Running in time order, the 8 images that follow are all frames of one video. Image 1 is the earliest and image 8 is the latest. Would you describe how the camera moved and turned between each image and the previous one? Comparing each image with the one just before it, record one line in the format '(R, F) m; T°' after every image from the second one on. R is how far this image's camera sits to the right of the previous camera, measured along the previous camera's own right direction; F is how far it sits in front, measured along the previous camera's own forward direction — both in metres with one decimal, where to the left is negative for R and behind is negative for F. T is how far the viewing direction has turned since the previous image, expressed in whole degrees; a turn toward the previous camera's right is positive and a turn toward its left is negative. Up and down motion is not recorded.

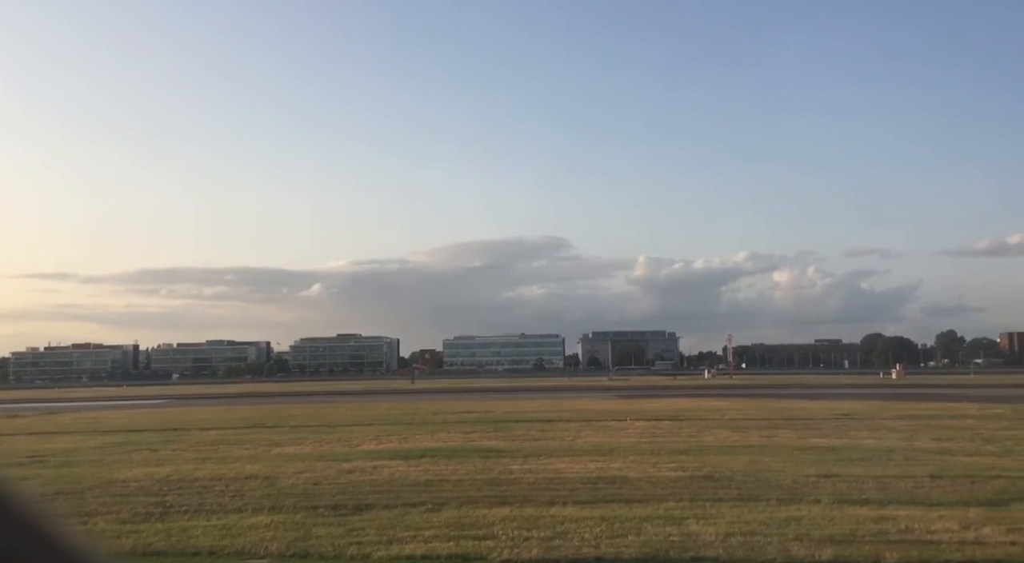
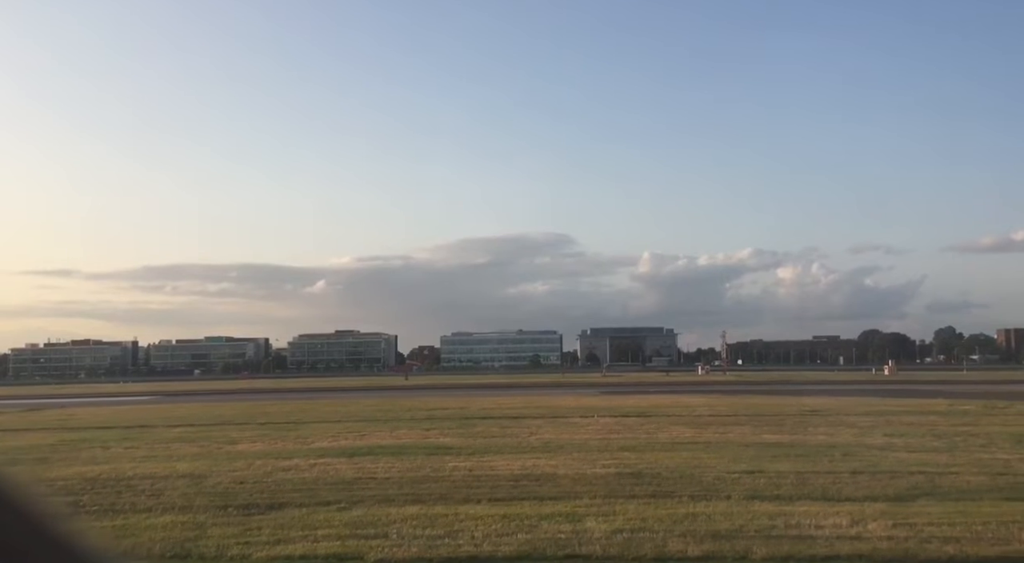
(+0.5, 0.0) m; +2°
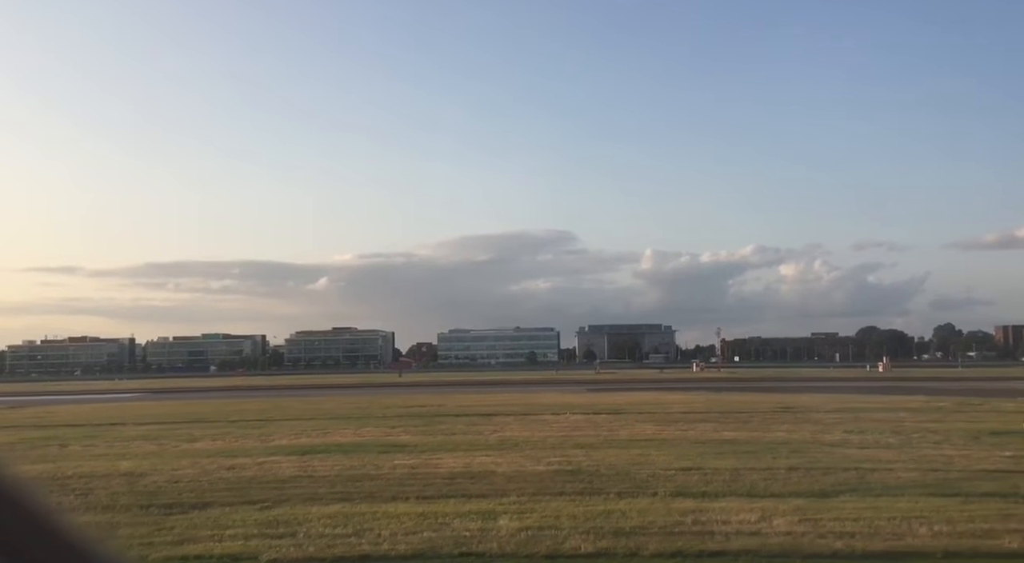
(+0.4, 0.0) m; +2°
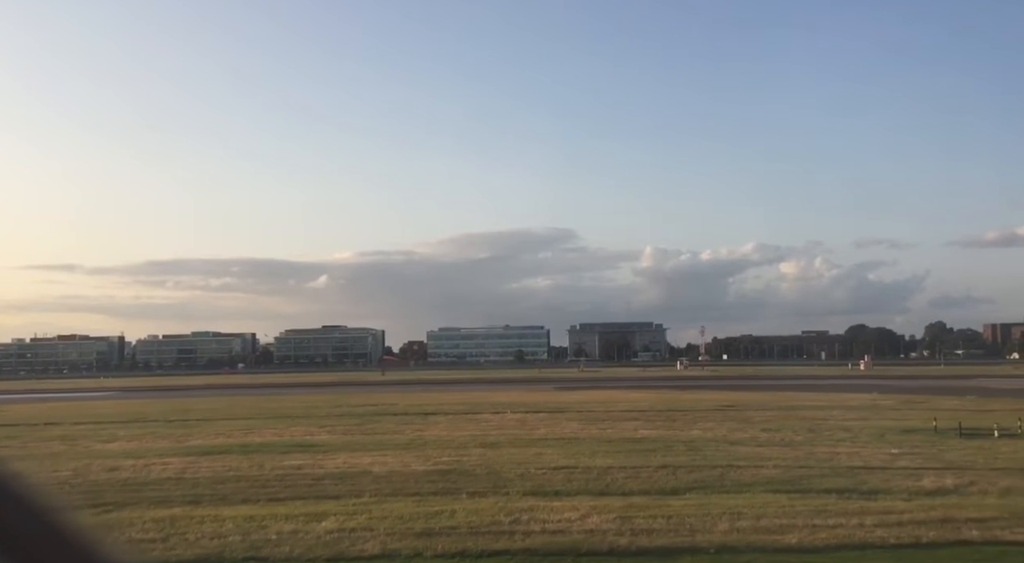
(+0.8, -0.1) m; +4°
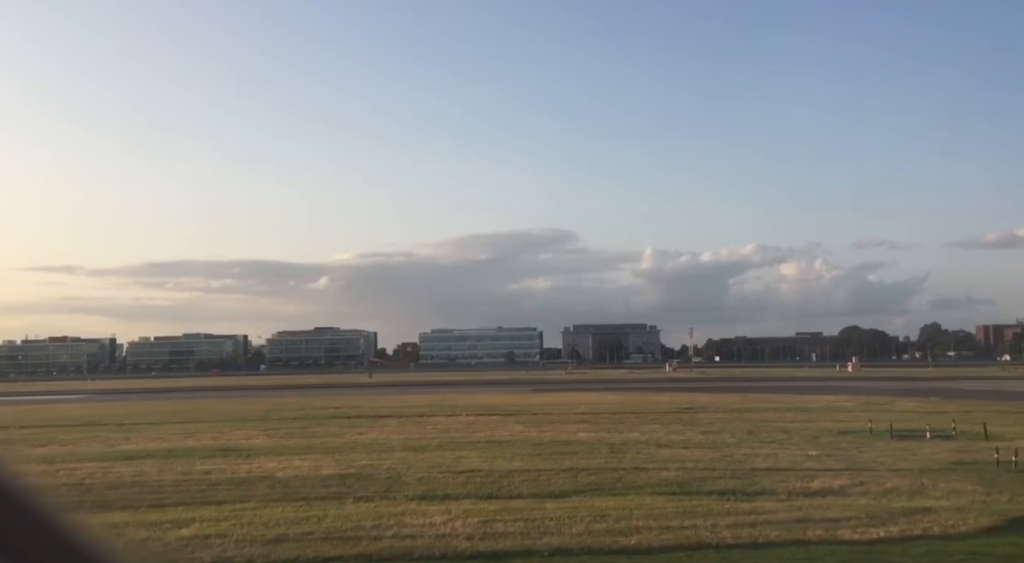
(+0.7, 0.0) m; +3°
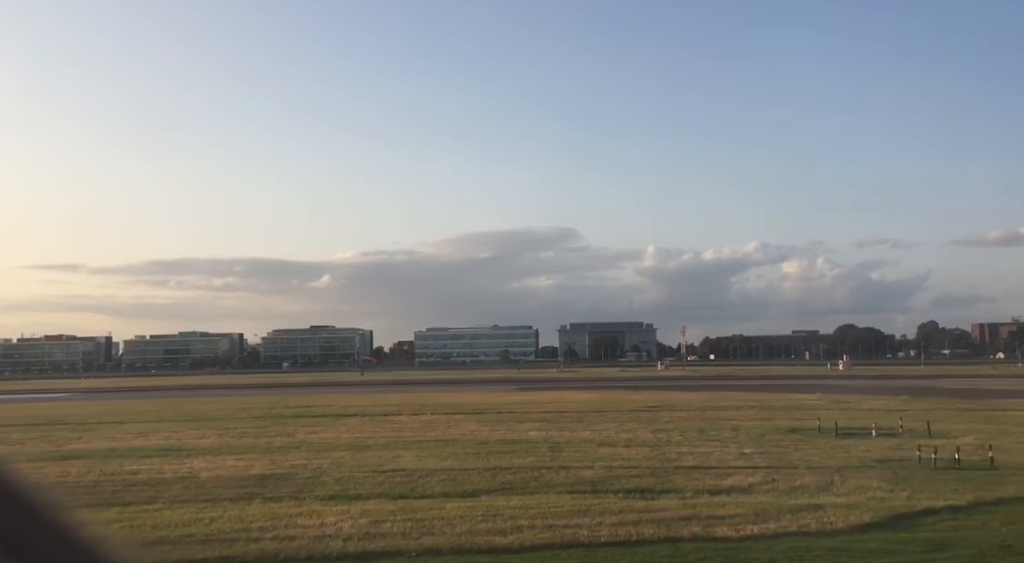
(+0.5, -0.1) m; +2°
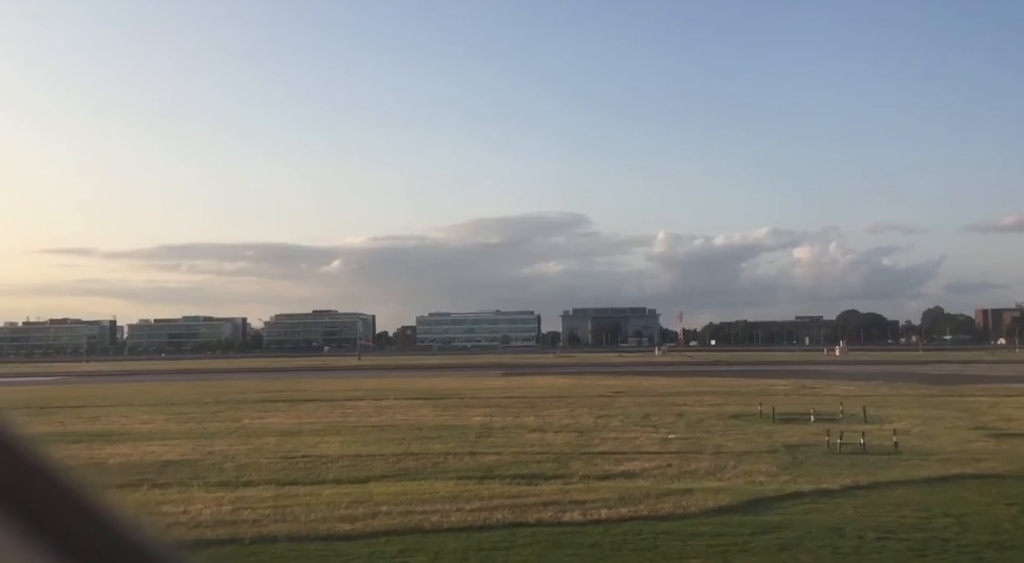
(+0.7, -0.1) m; +2°
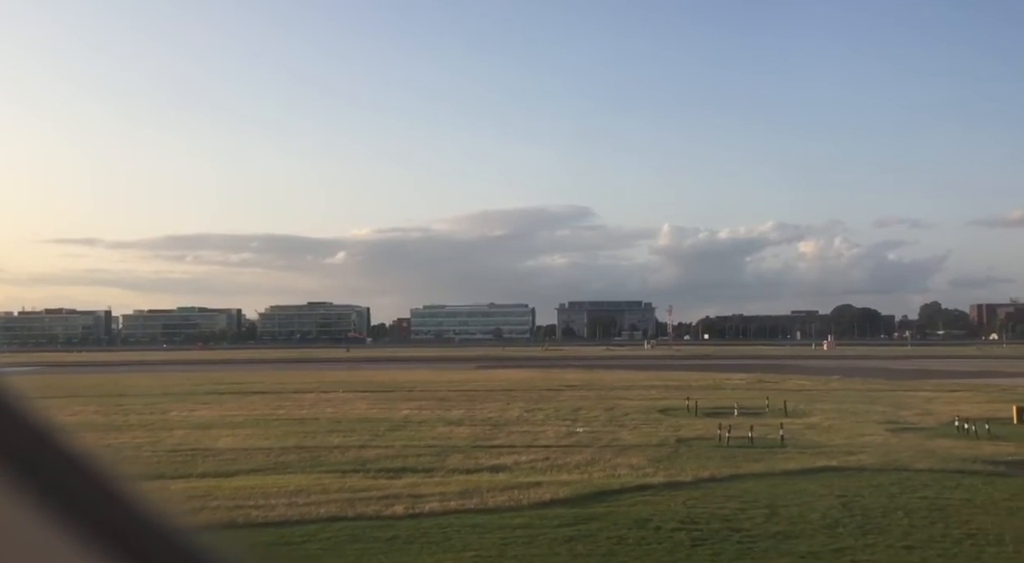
(+0.8, -0.2) m; +3°
